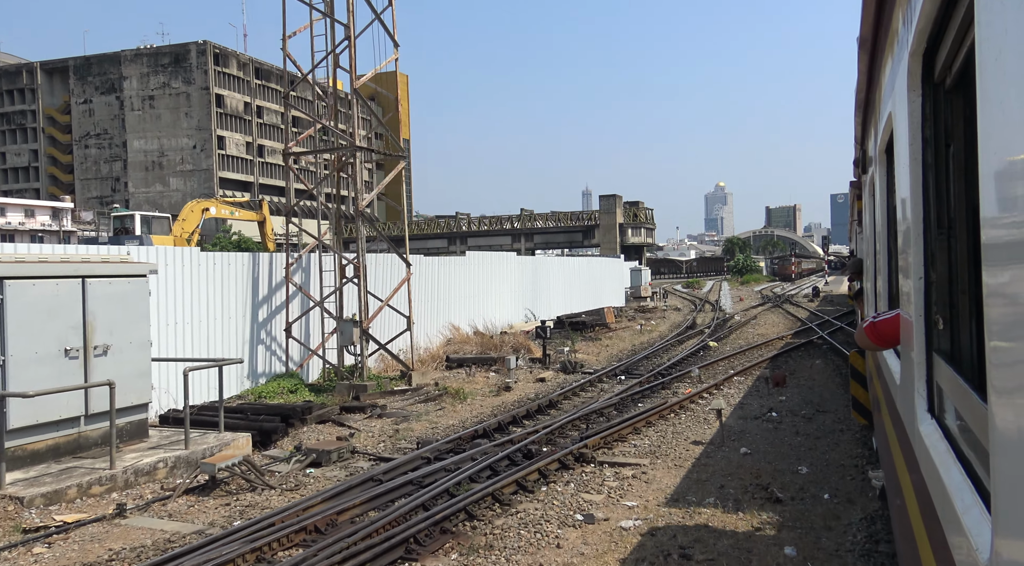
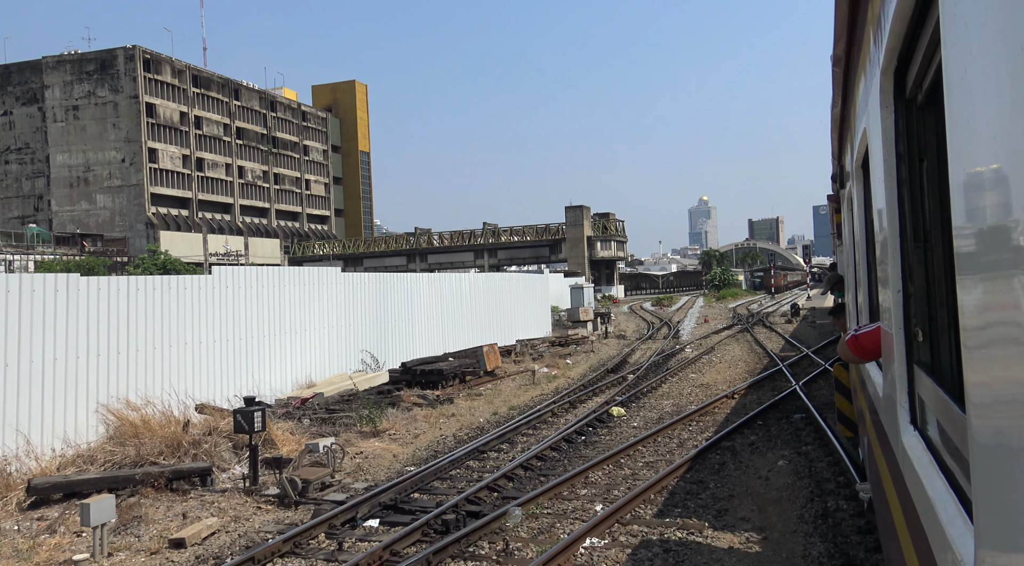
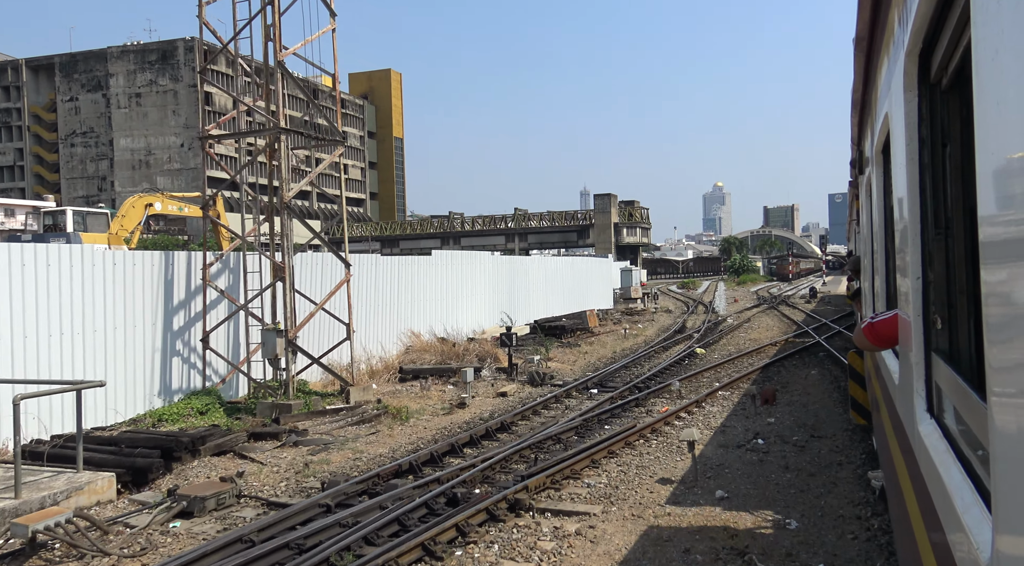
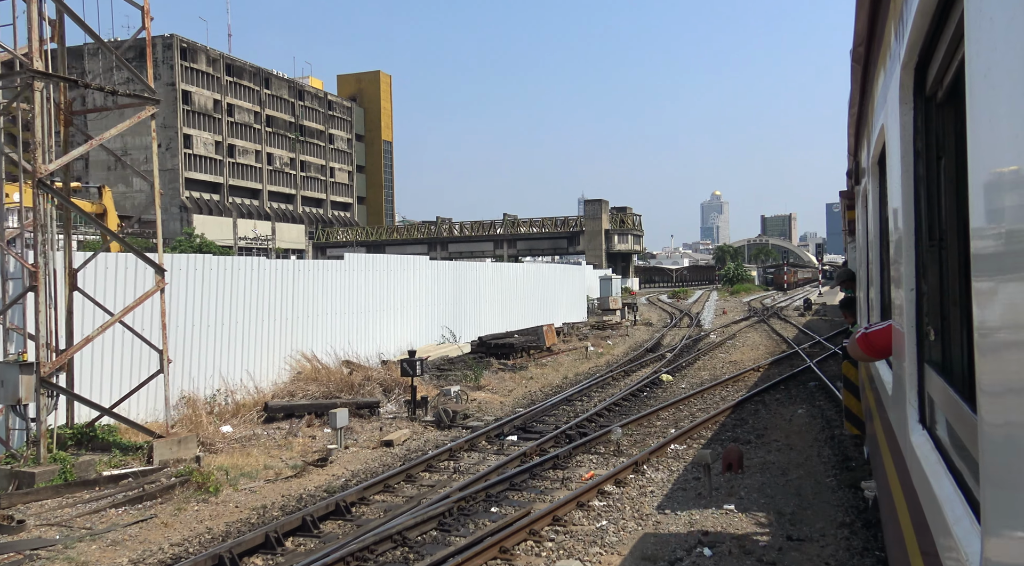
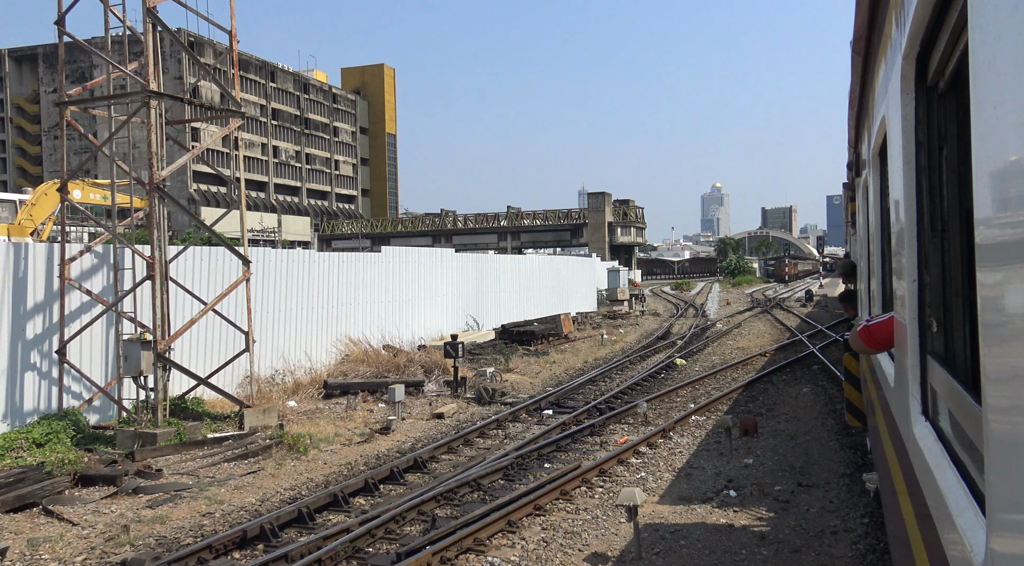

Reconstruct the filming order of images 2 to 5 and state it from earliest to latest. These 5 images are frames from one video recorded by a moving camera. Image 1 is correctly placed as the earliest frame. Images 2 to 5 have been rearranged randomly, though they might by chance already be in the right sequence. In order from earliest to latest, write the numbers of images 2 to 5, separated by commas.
3, 5, 4, 2
